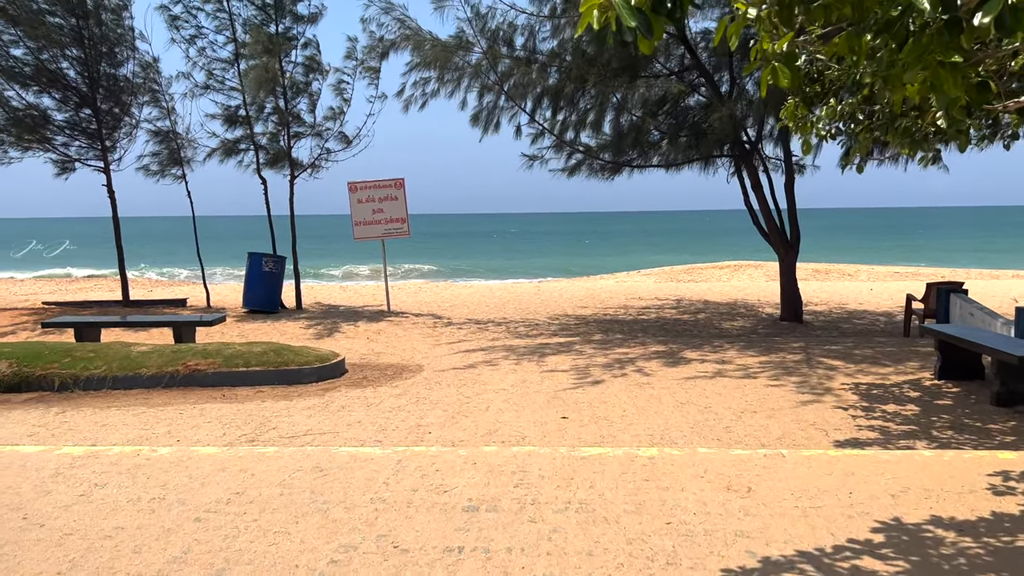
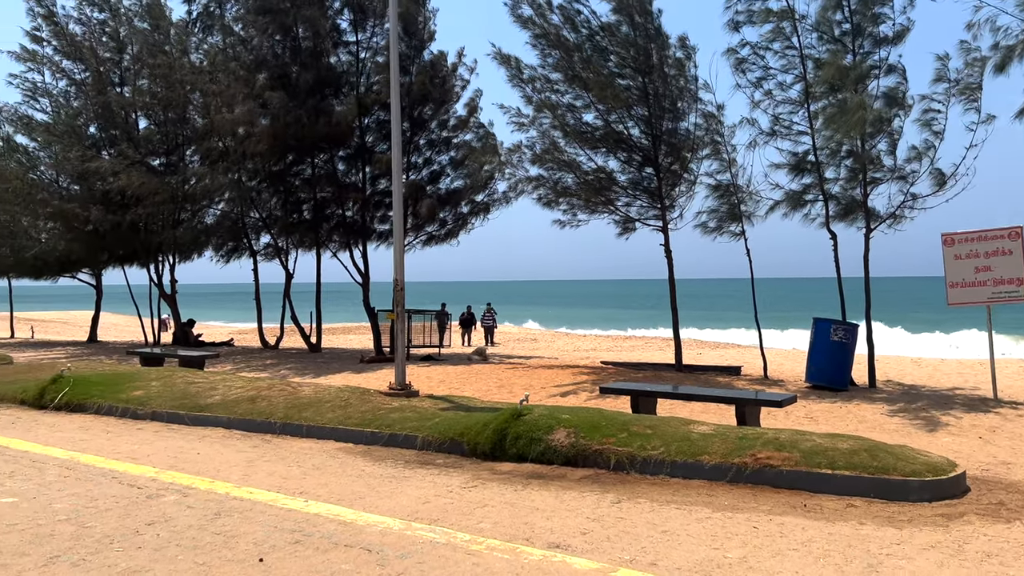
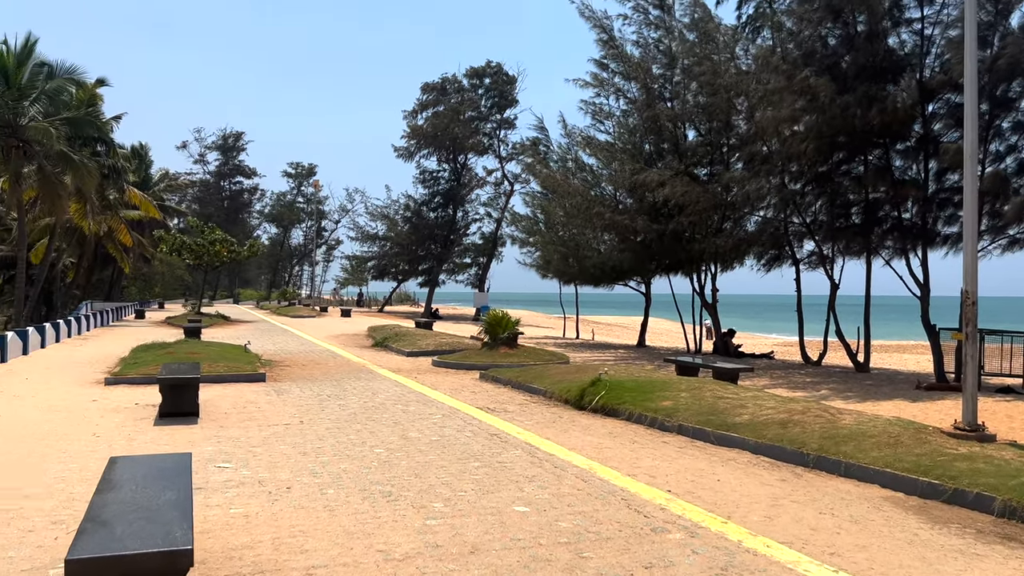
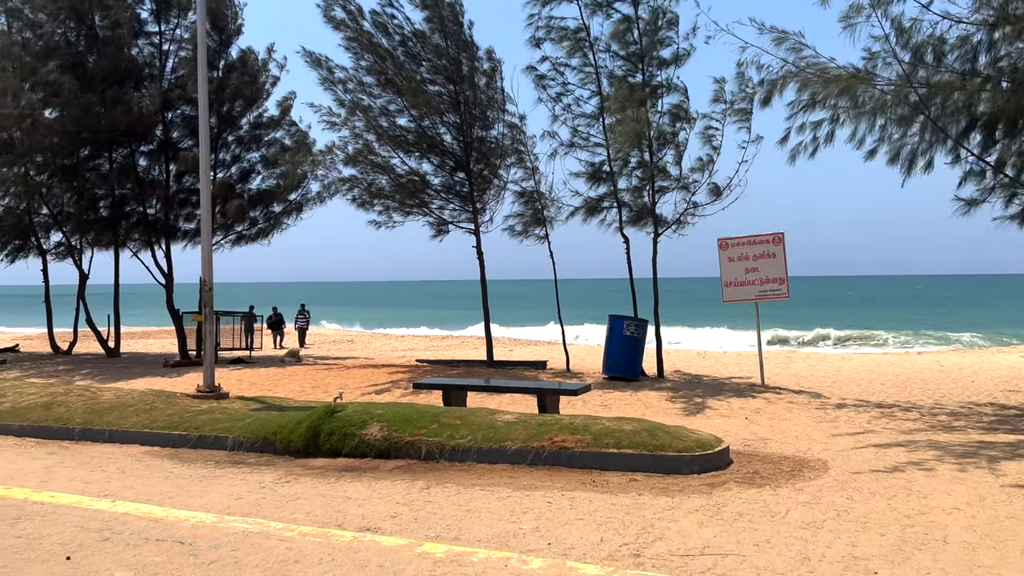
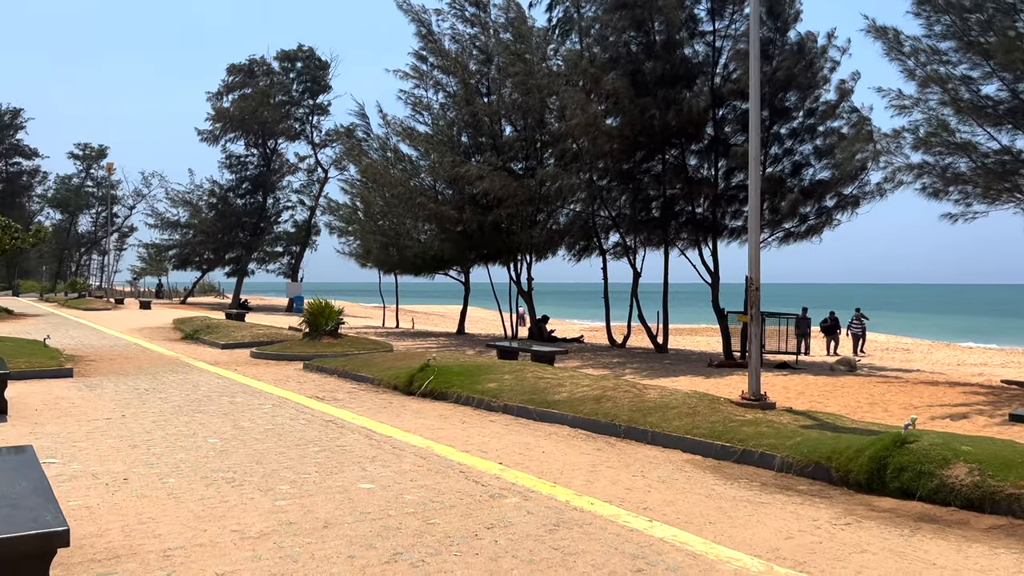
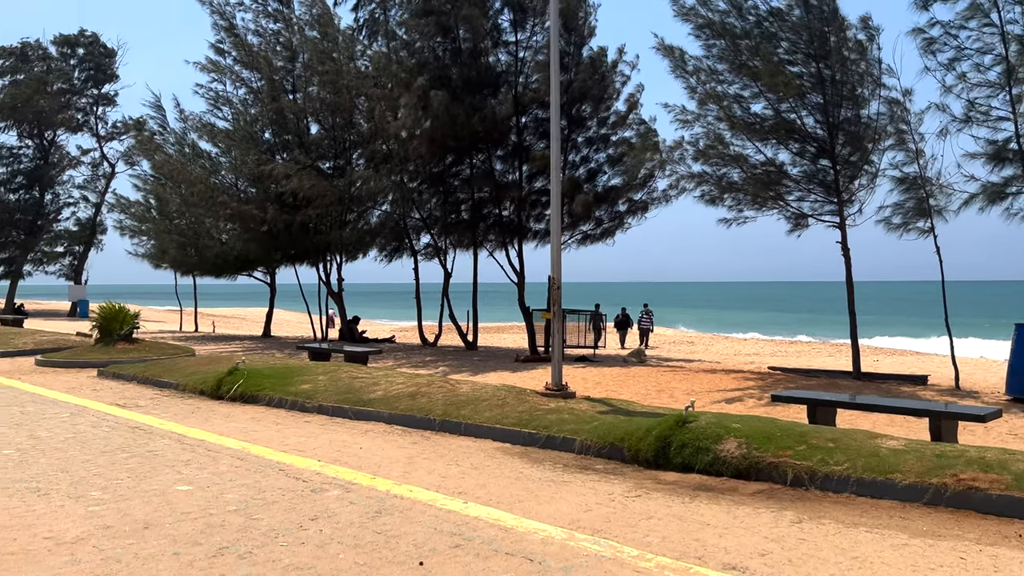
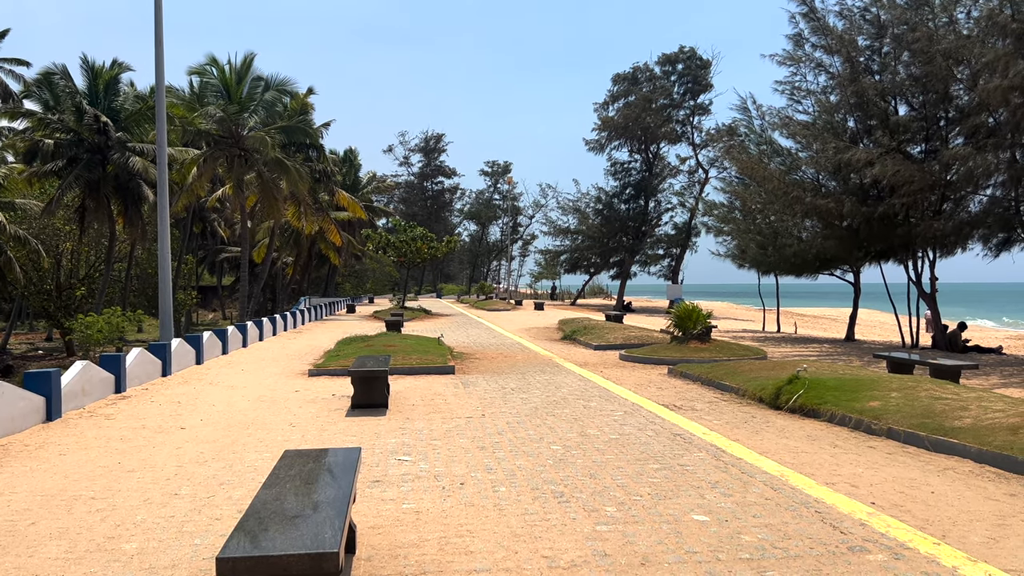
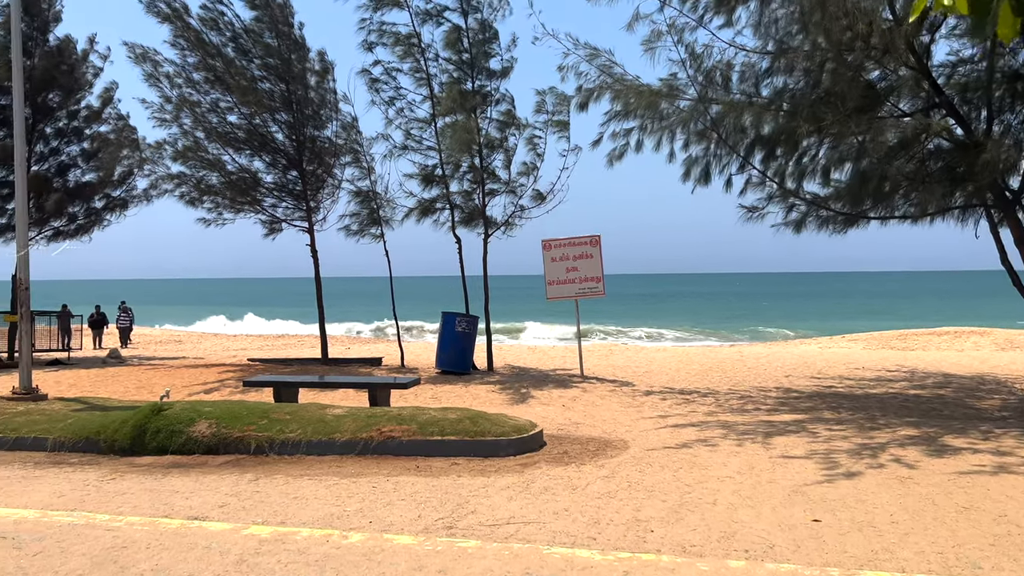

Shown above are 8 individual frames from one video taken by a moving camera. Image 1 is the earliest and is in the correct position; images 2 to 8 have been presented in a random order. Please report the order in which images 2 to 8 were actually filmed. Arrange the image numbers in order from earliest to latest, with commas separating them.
8, 4, 2, 6, 5, 3, 7
